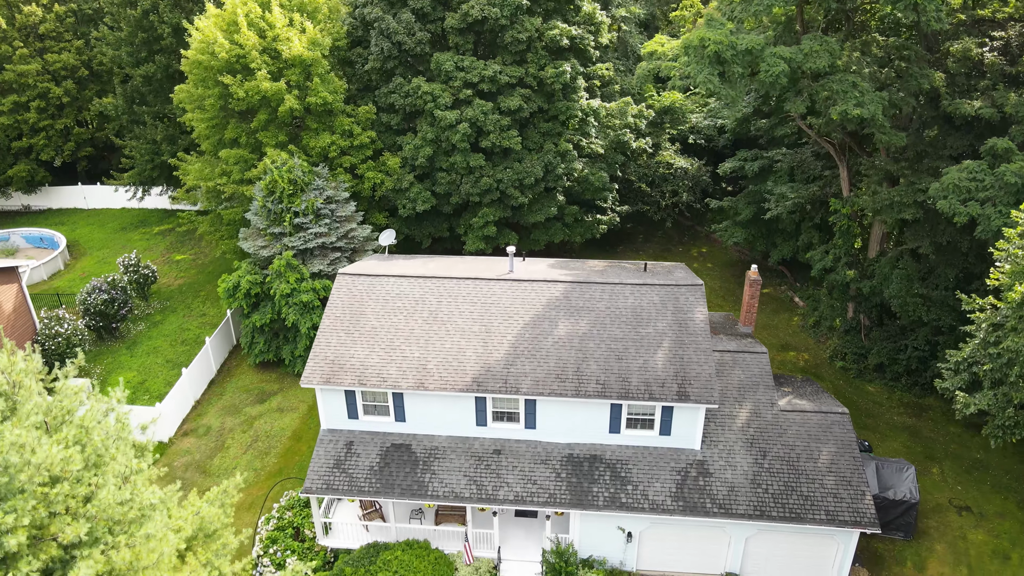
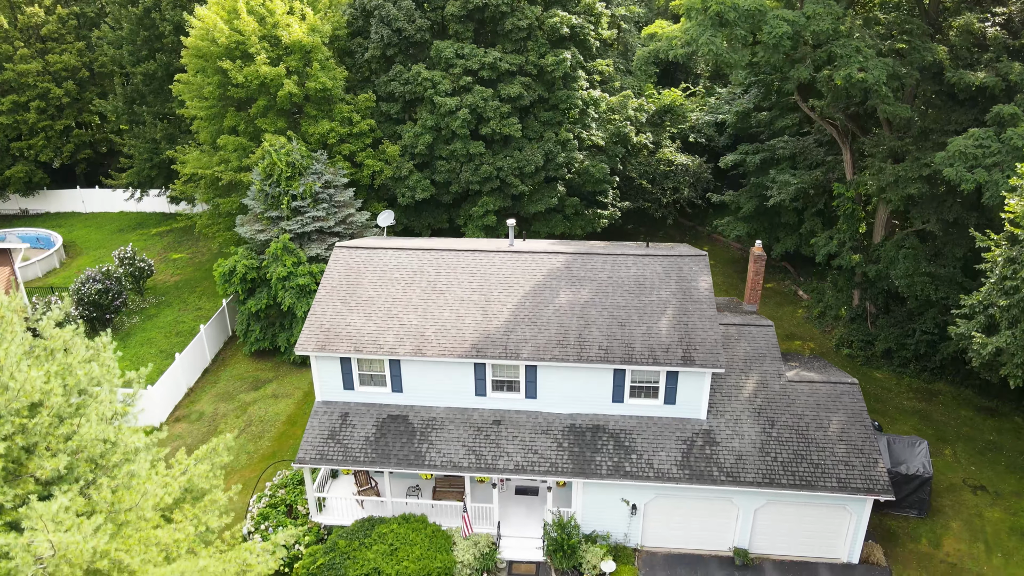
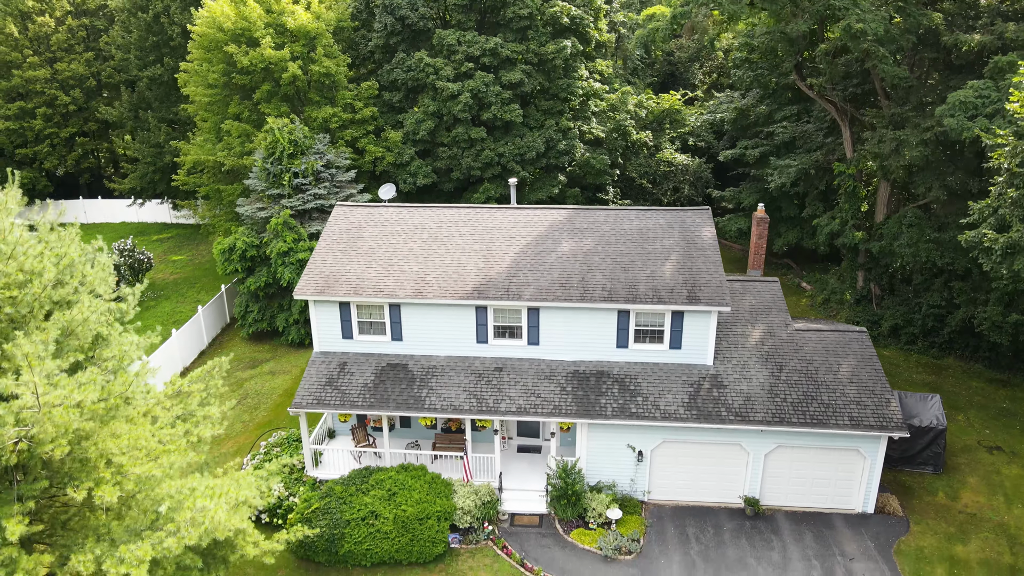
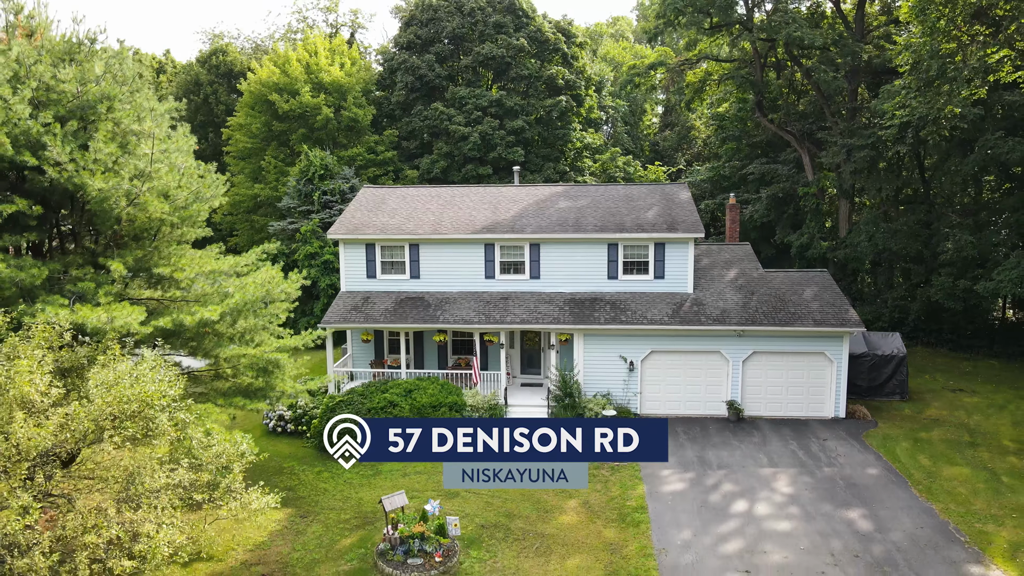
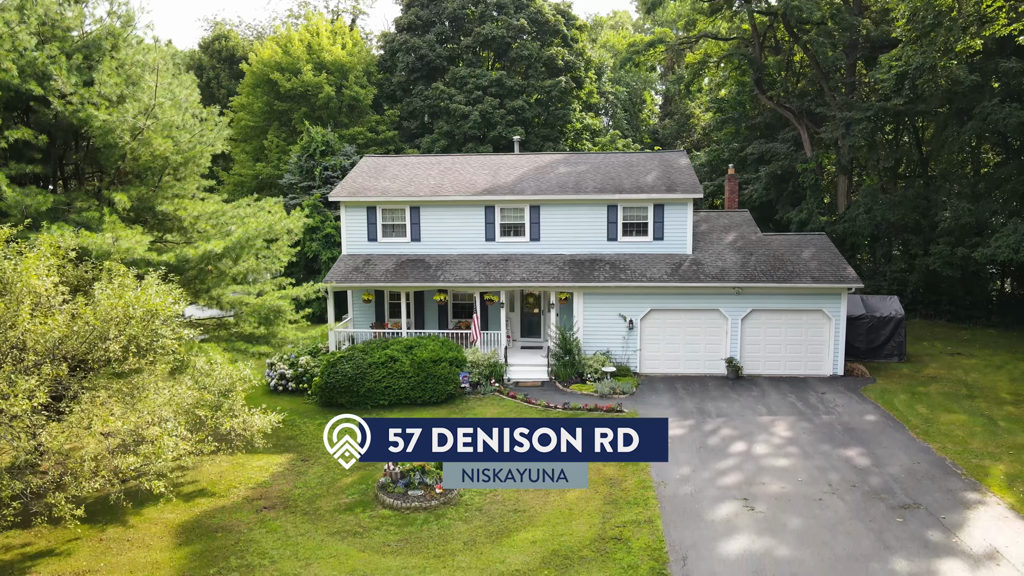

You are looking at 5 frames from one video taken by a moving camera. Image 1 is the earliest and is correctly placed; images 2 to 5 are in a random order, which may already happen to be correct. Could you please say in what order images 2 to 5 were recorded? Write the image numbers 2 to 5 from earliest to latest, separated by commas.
2, 3, 4, 5
